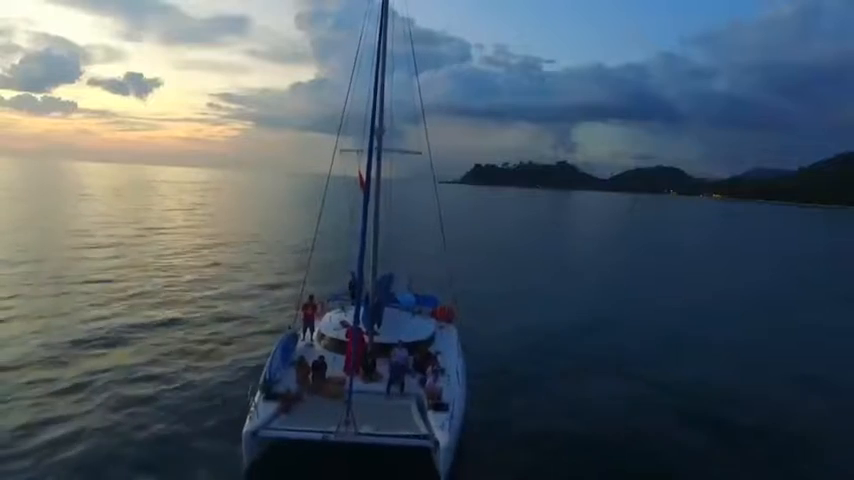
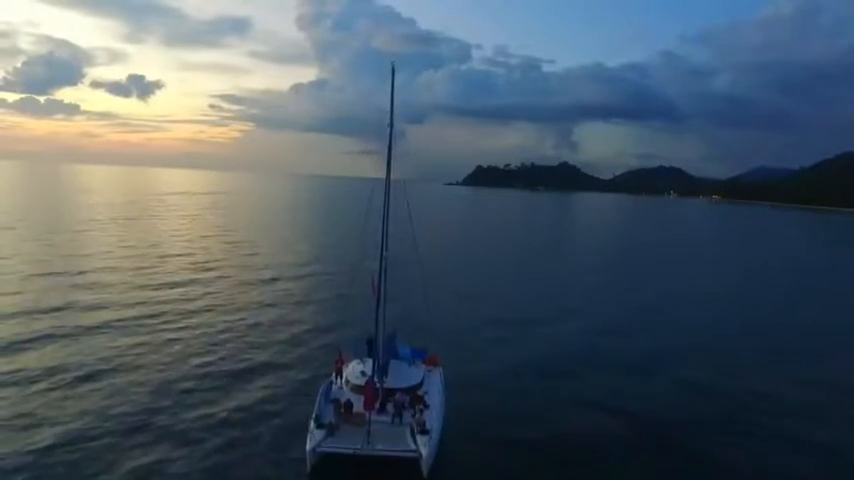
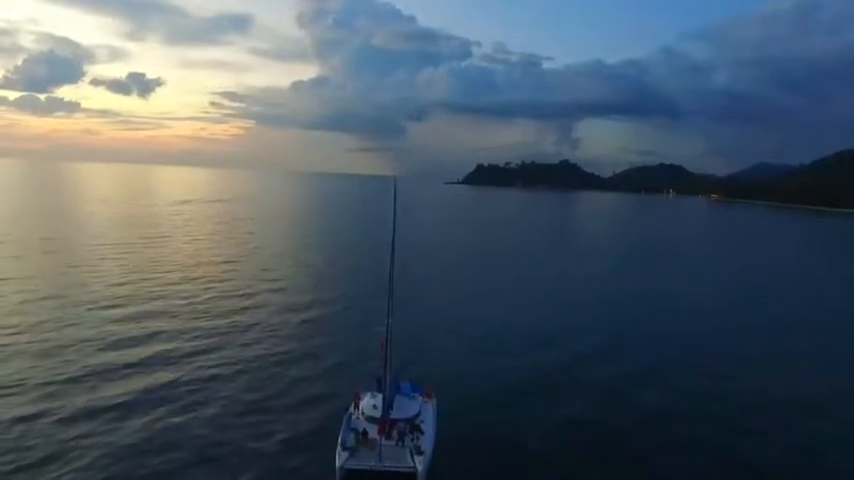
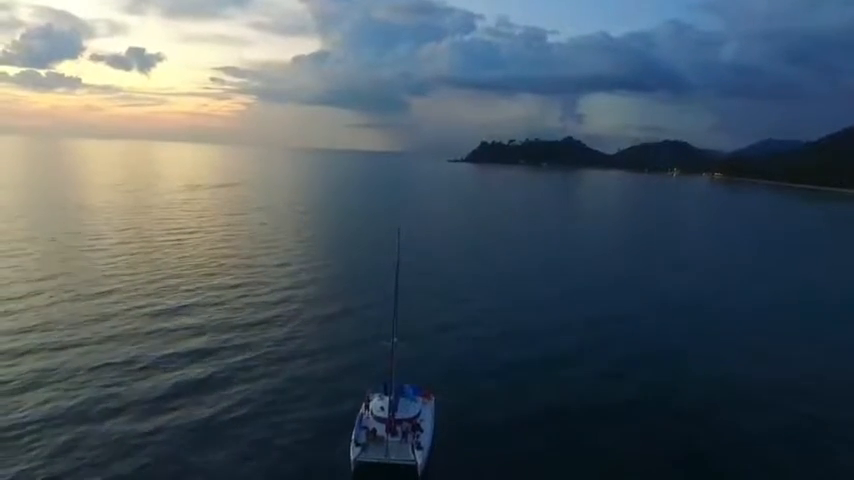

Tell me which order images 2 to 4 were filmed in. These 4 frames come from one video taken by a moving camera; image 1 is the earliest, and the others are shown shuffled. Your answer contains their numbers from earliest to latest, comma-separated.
2, 3, 4
